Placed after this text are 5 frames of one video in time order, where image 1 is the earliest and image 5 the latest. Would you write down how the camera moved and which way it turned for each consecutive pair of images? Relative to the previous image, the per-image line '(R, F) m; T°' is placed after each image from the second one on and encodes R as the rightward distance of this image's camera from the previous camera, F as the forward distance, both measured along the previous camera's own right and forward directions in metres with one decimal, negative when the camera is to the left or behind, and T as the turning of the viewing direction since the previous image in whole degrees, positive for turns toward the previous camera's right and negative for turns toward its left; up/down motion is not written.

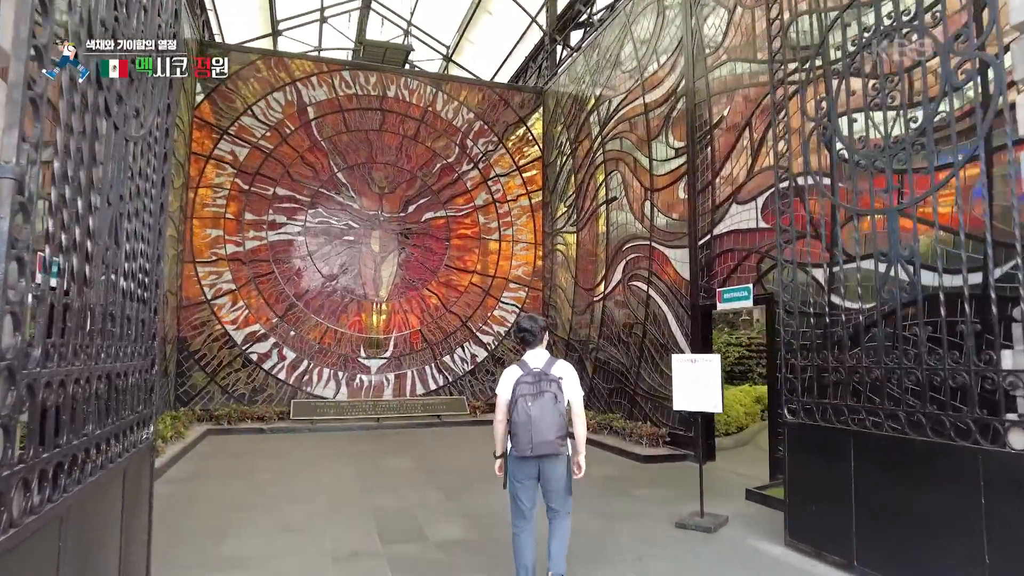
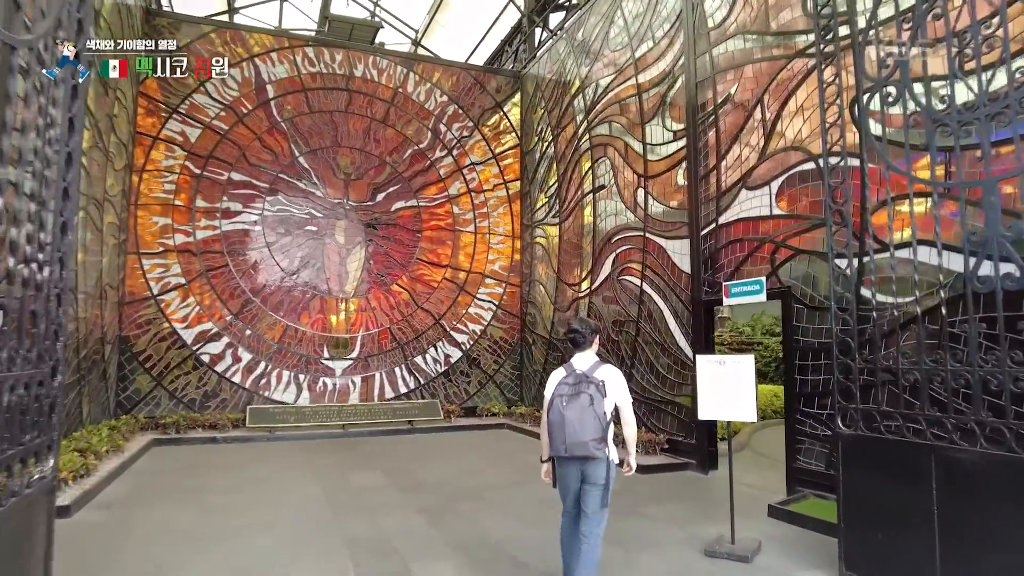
(-0.3, +0.8) m; +3°
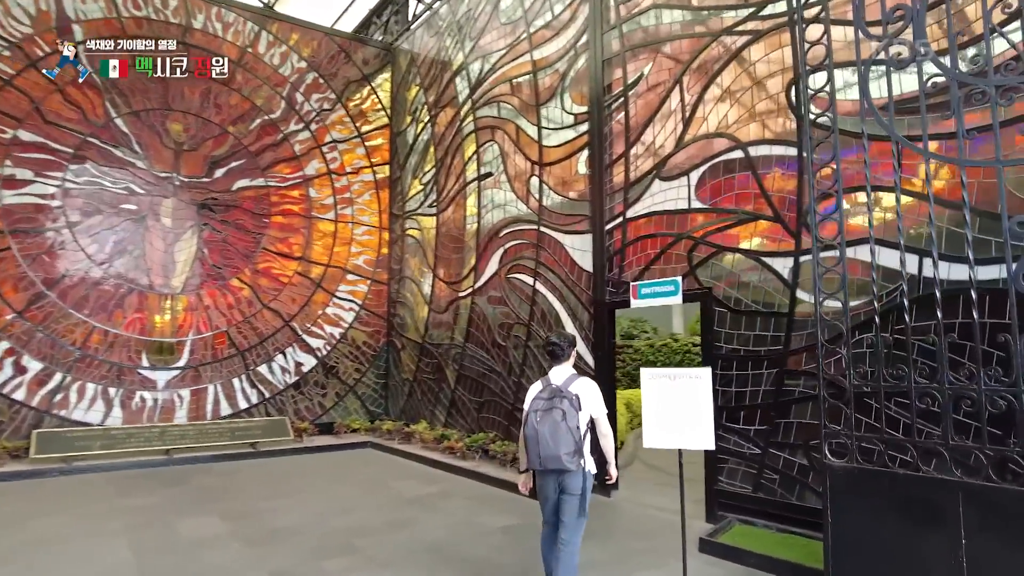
(-0.3, +1.1) m; +13°
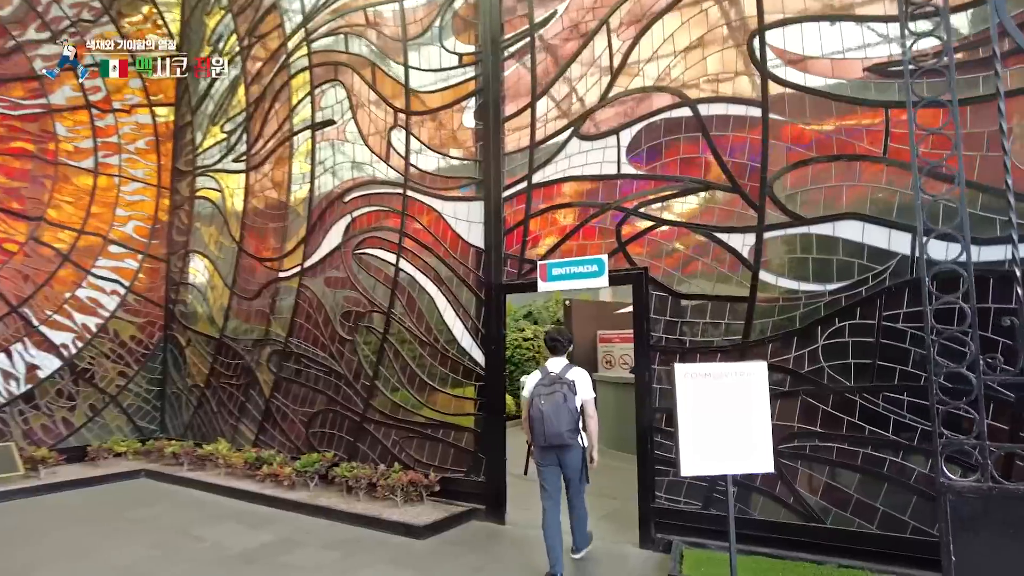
(-0.8, +1.5) m; +20°
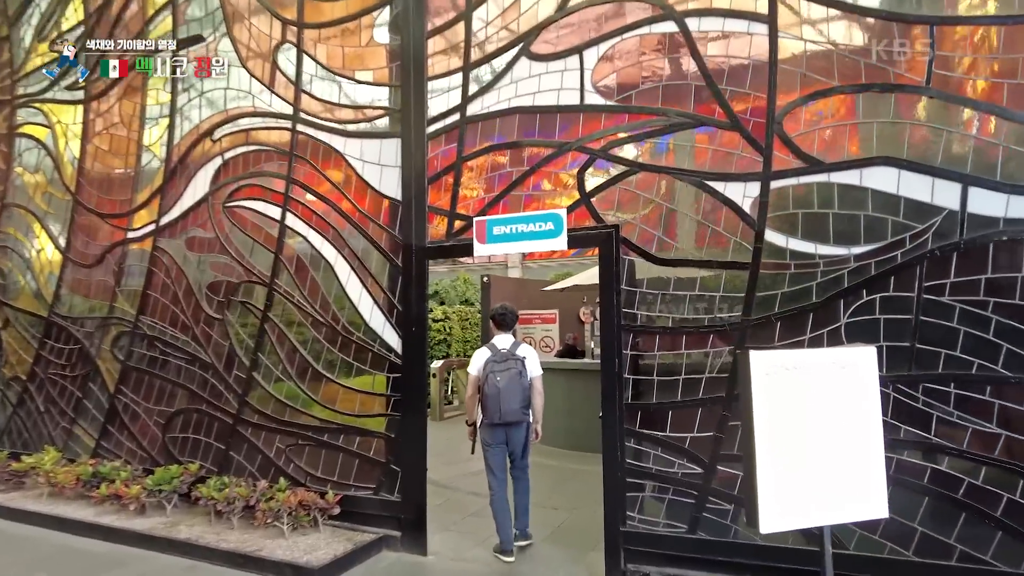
(-0.2, +1.2) m; +9°
